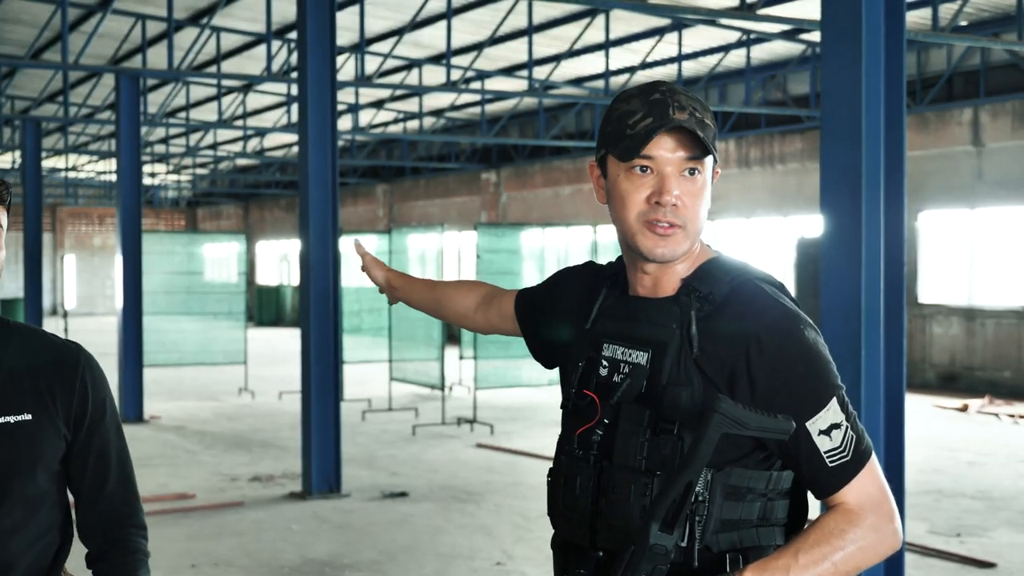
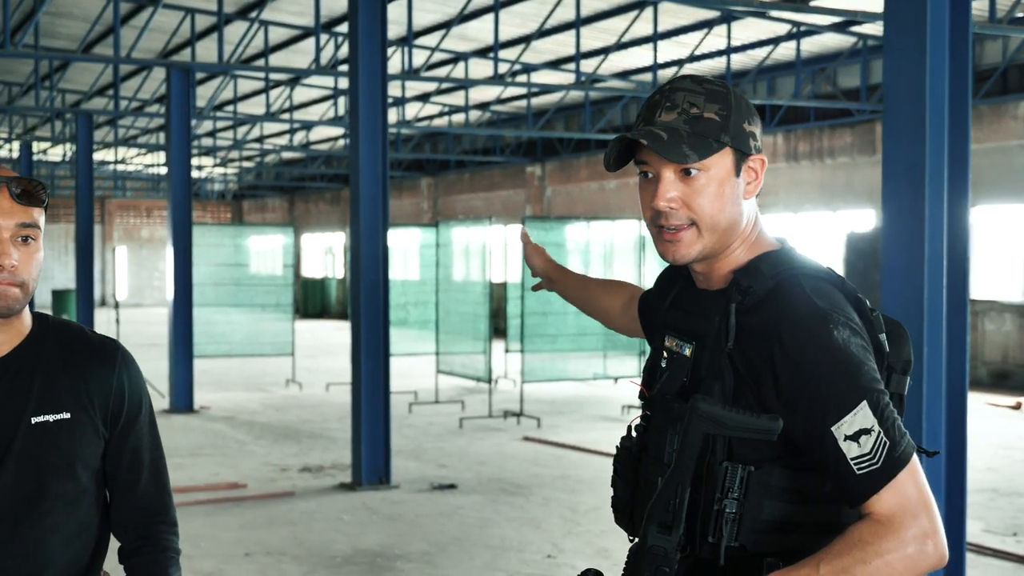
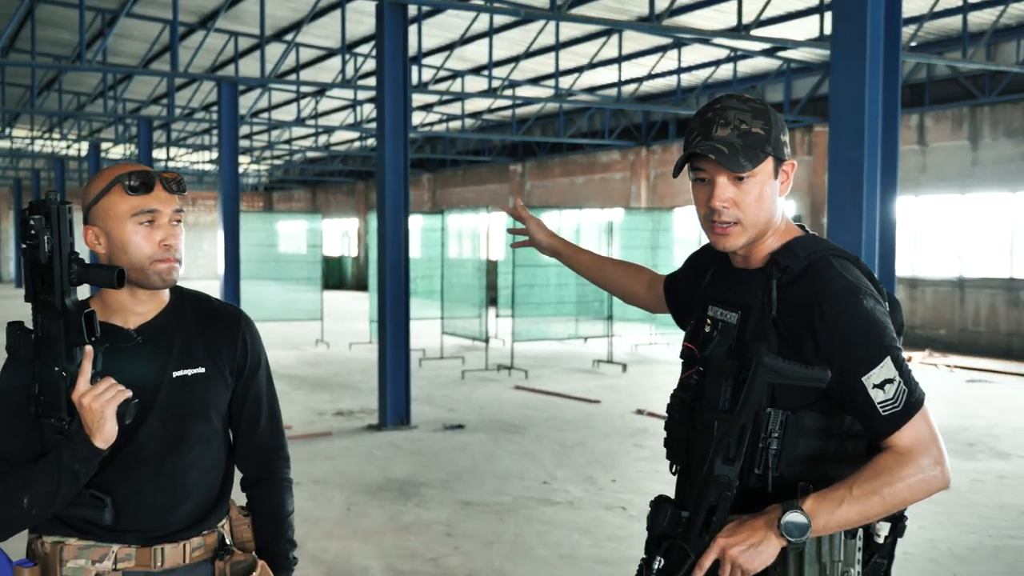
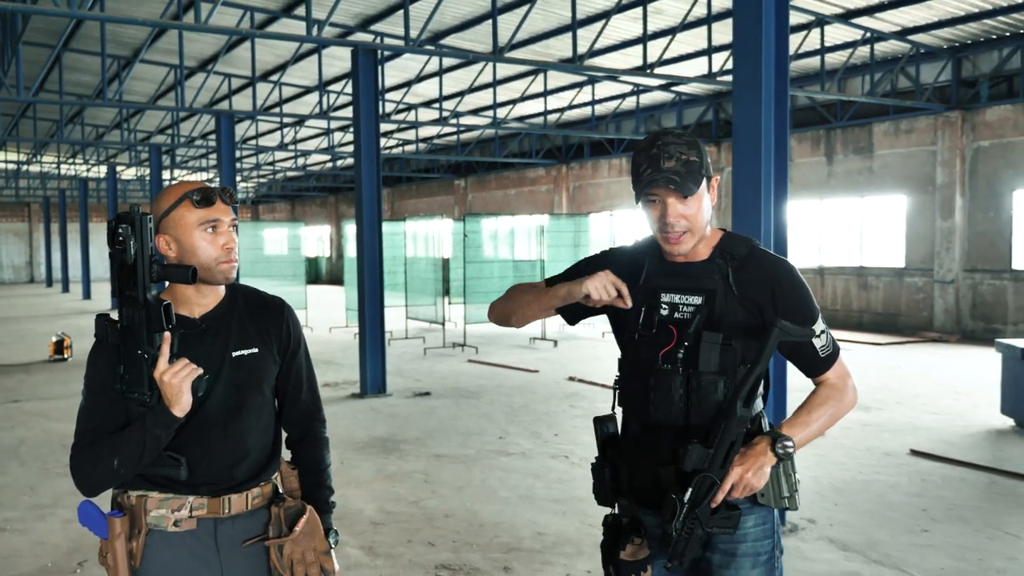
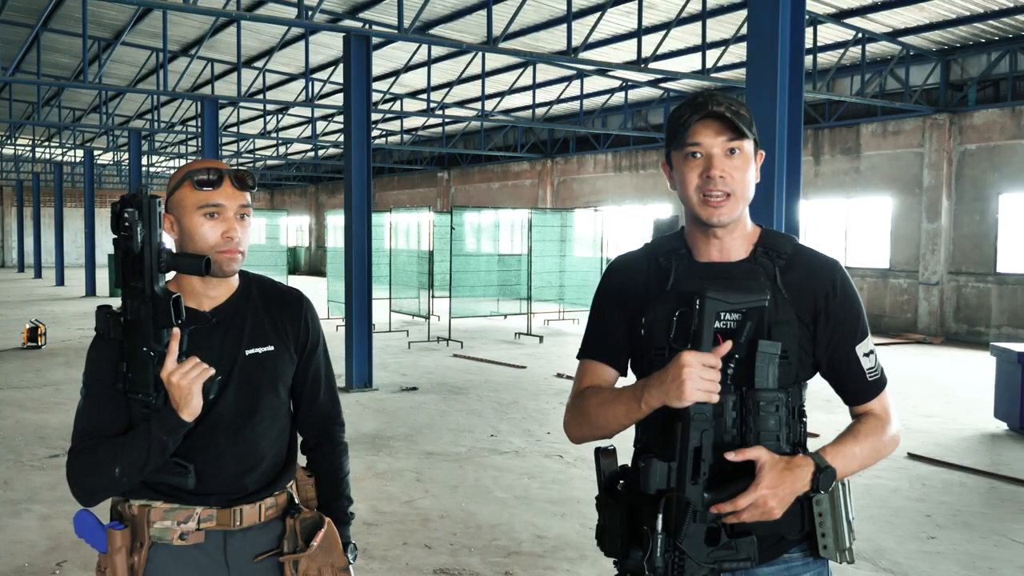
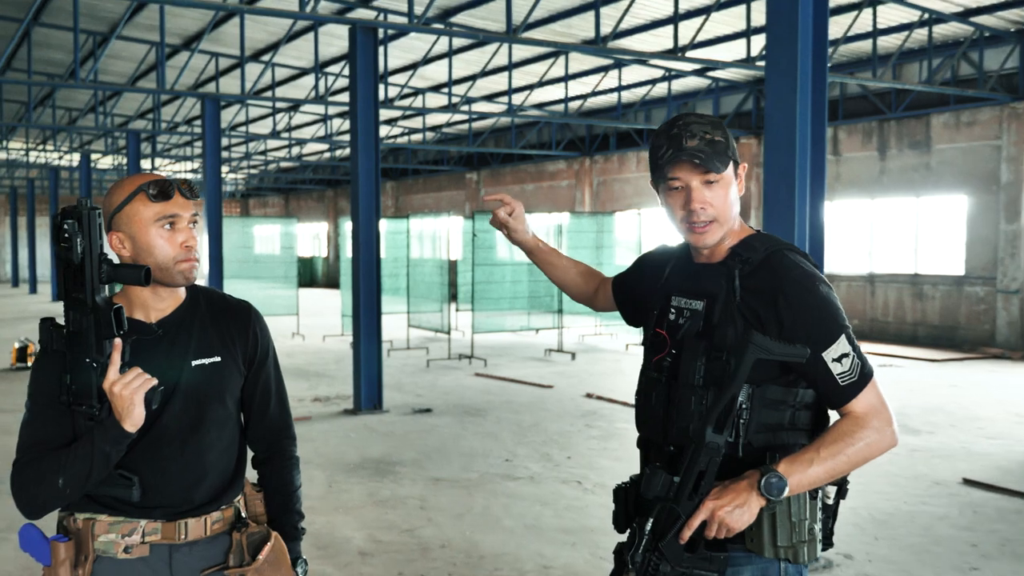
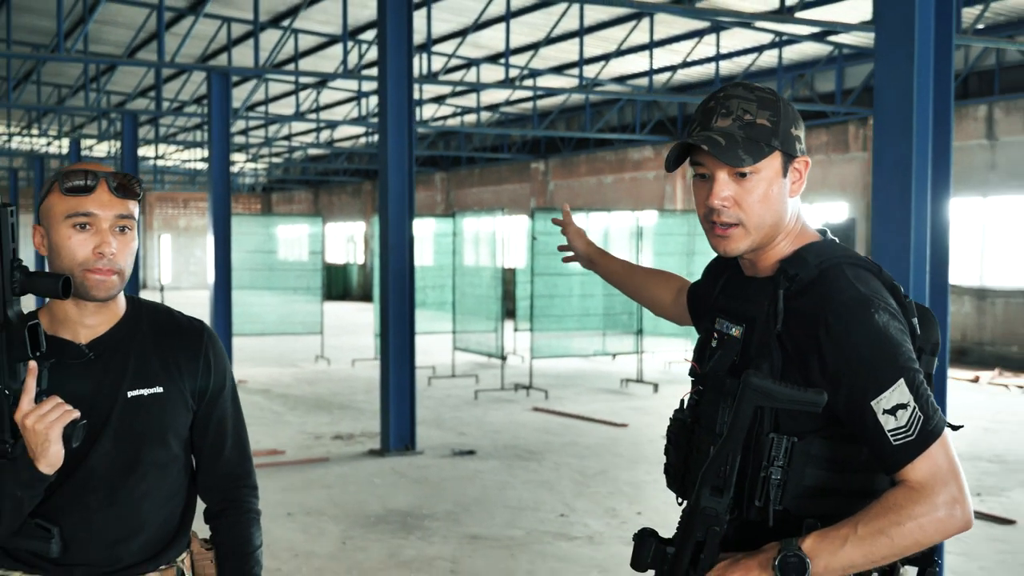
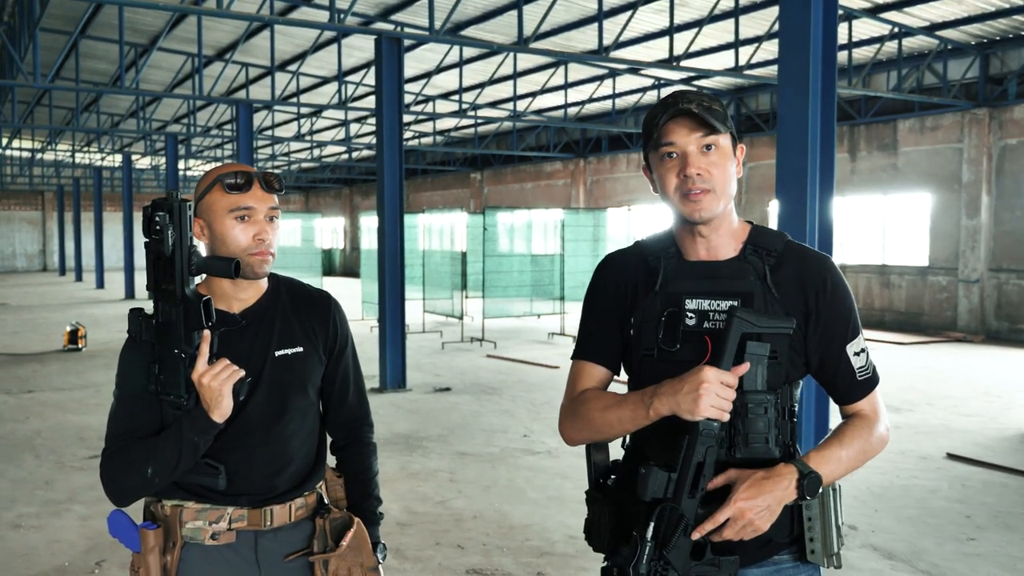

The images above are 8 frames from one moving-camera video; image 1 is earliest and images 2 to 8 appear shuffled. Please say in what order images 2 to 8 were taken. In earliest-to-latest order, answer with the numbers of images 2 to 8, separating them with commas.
2, 7, 3, 6, 4, 8, 5
